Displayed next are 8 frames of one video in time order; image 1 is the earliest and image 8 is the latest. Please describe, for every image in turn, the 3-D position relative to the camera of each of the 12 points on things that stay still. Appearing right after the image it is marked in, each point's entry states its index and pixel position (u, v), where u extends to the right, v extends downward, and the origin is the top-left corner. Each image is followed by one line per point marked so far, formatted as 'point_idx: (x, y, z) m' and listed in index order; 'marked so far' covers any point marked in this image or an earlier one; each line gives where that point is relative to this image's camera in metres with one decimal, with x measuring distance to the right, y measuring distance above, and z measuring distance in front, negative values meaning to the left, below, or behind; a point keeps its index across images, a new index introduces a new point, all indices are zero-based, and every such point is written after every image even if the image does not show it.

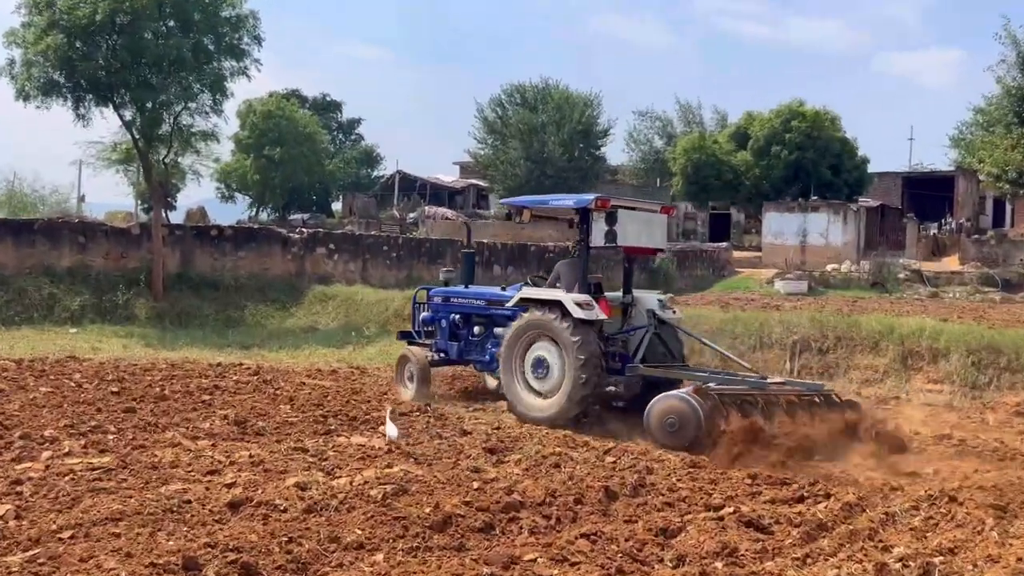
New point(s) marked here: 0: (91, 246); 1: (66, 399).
0: (-5.6, +0.6, +13.8) m
1: (-3.1, -0.8, +7.3) m
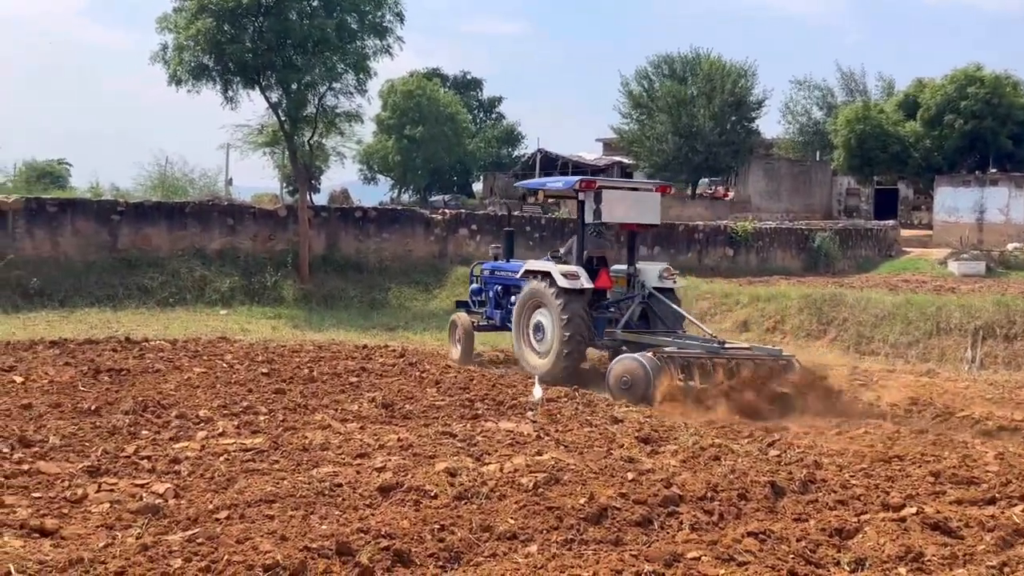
0: (-3.7, +0.8, +14.2) m
1: (-2.1, -0.7, +7.4) m
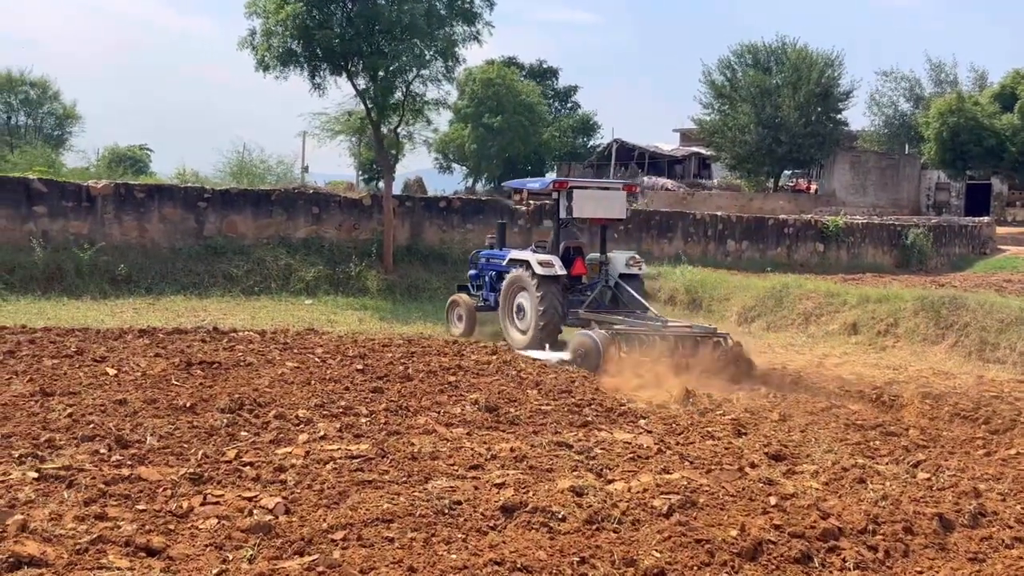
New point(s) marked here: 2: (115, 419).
0: (-2.5, +1.0, +14.0) m
1: (-1.4, -0.6, +7.2) m
2: (-2.0, -0.7, +5.4) m
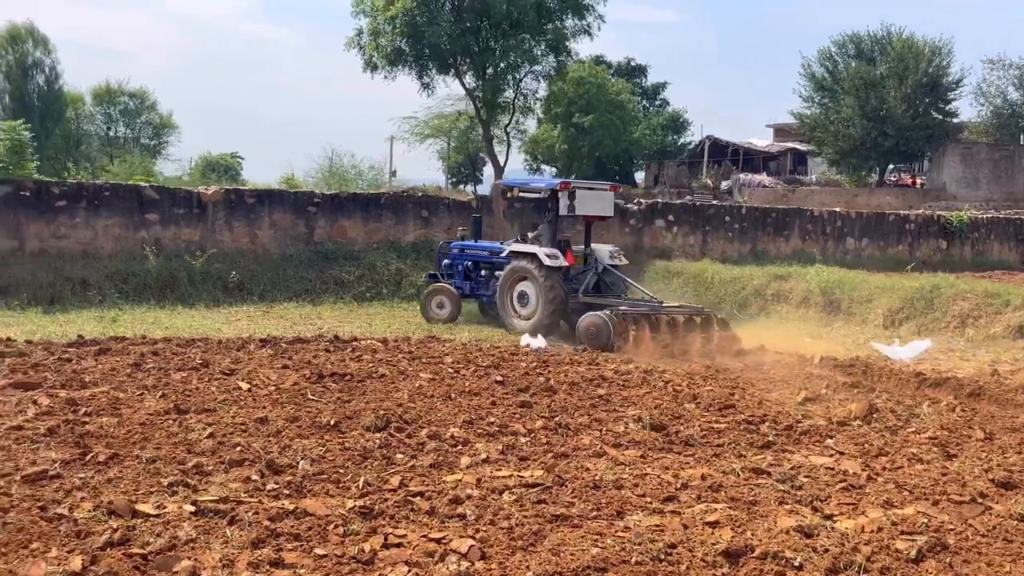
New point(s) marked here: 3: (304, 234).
0: (-1.0, +0.9, +13.6) m
1: (-0.4, -0.6, +6.7) m
2: (-1.2, -0.7, +5.0) m
3: (-2.6, +0.7, +12.9) m
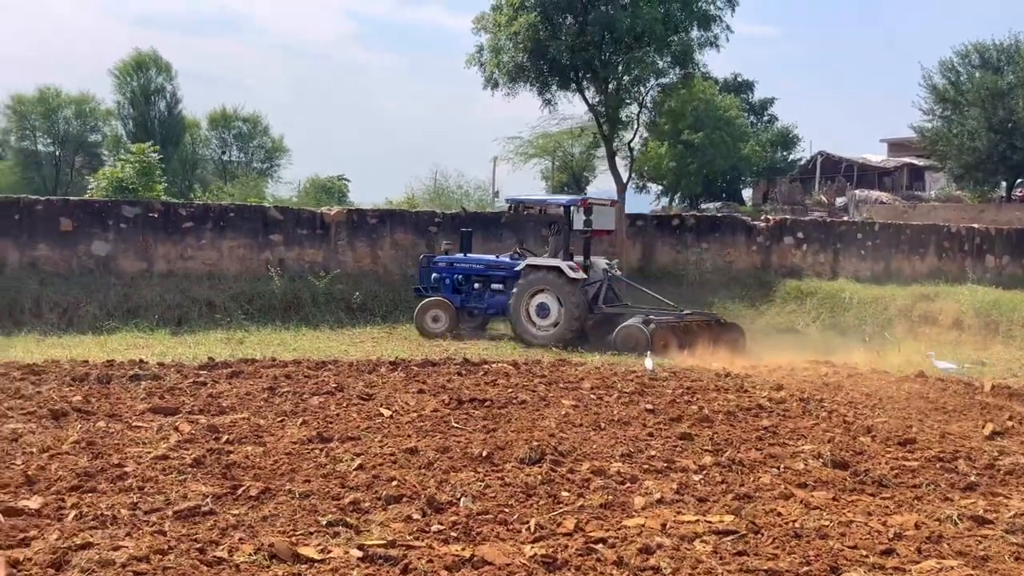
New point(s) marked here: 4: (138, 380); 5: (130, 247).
0: (+0.6, +0.6, +13.2) m
1: (+0.5, -0.8, +6.3) m
2: (-0.4, -0.8, +4.6) m
3: (-1.1, +0.4, +12.7) m
4: (-2.7, -0.7, +7.4) m
5: (-4.2, +0.5, +11.5) m
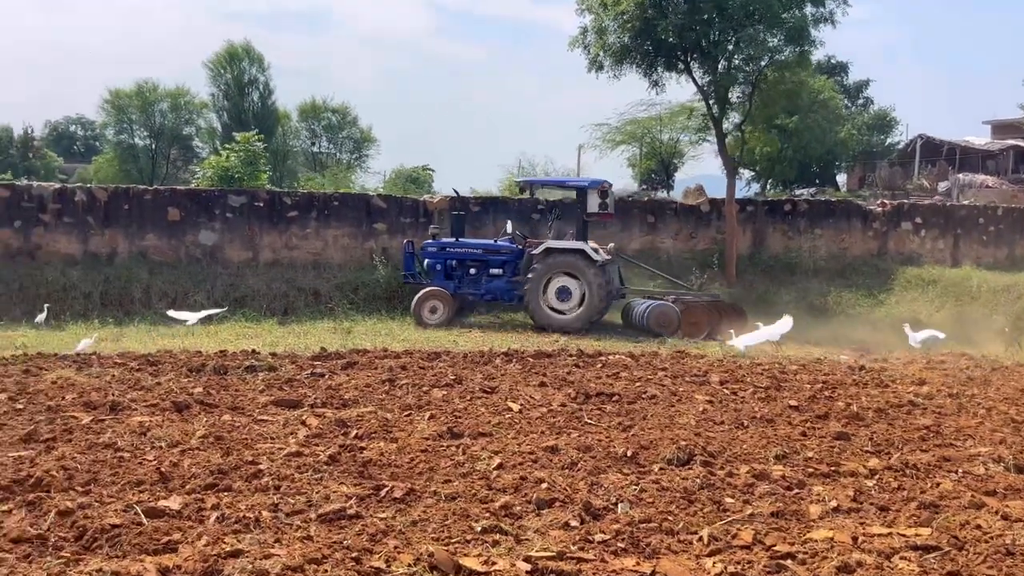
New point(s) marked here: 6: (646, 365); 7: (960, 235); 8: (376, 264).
0: (+1.9, +0.8, +12.8) m
1: (+1.3, -0.7, +5.9) m
2: (+0.2, -0.8, +4.3) m
3: (+0.2, +0.6, +12.4) m
4: (-1.8, -0.6, +7.3) m
5: (-3.0, +0.6, +11.4) m
6: (+1.0, -0.6, +8.0) m
7: (+6.0, +0.7, +13.9) m
8: (-1.5, +0.3, +11.6) m
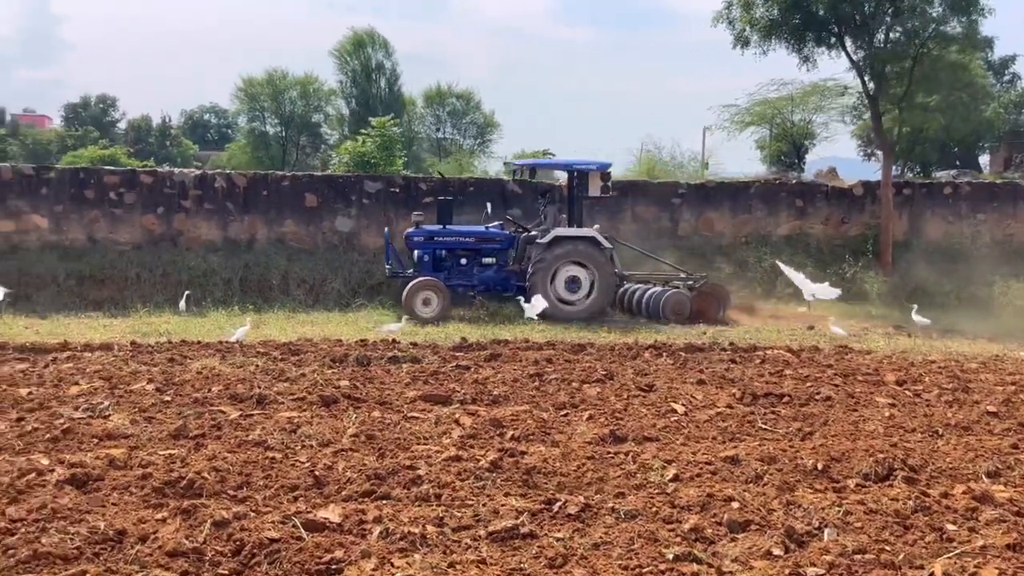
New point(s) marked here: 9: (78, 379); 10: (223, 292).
0: (+3.5, +0.9, +12.1) m
1: (+2.1, -0.7, +5.3) m
2: (+0.9, -0.8, +3.9) m
3: (+1.8, +0.7, +11.9) m
4: (-0.8, -0.5, +7.0) m
5: (-1.5, +0.7, +11.3) m
6: (+2.1, -0.5, +7.4) m
7: (+7.7, +0.8, +12.7) m
8: (0.0, +0.4, +11.3) m
9: (-2.5, -0.5, +6.1) m
10: (-2.9, 0.0, +10.3) m
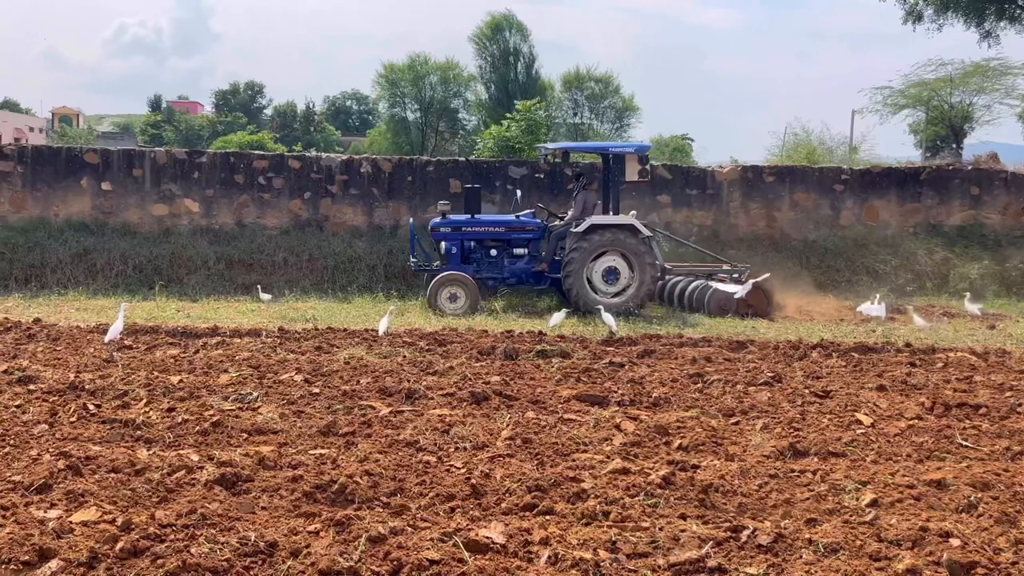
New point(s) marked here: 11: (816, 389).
0: (+5.1, +1.0, +11.2) m
1: (+2.9, -0.7, +4.7) m
2: (+1.5, -0.8, +3.4) m
3: (+3.4, +0.8, +11.2) m
4: (+0.2, -0.4, +6.7) m
5: (0.0, +0.8, +11.0) m
6: (+3.2, -0.5, +6.7) m
7: (+9.4, +0.8, +11.2) m
8: (+1.6, +0.5, +10.9) m
9: (-1.6, -0.5, +6.0) m
10: (-1.4, +0.1, +10.2) m
11: (+1.7, -0.6, +5.7) m
